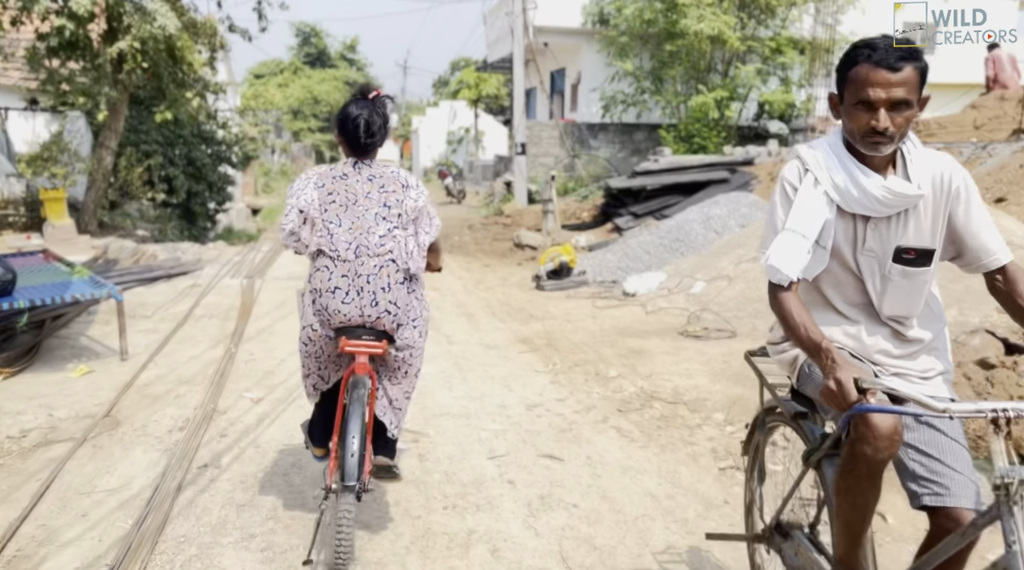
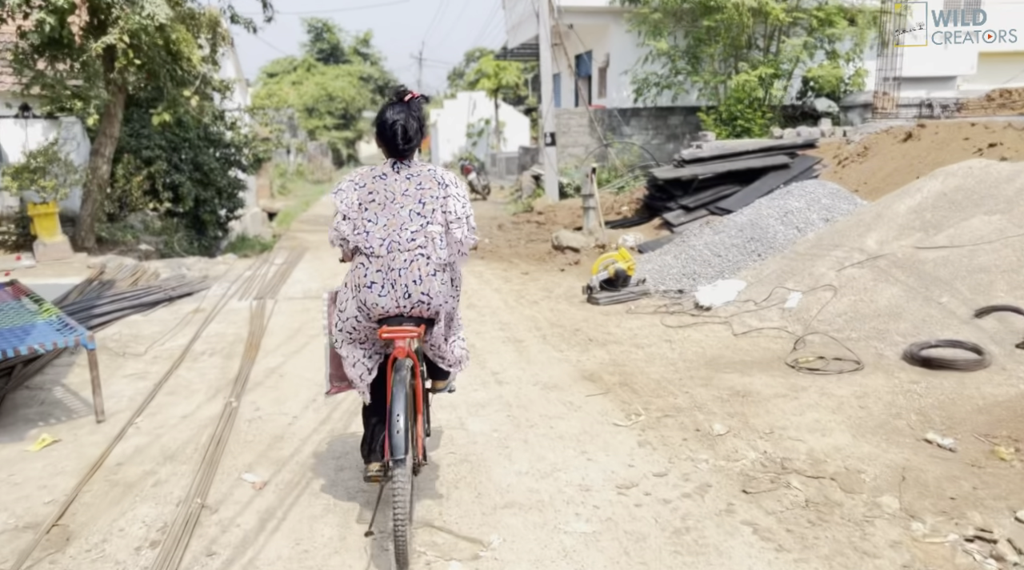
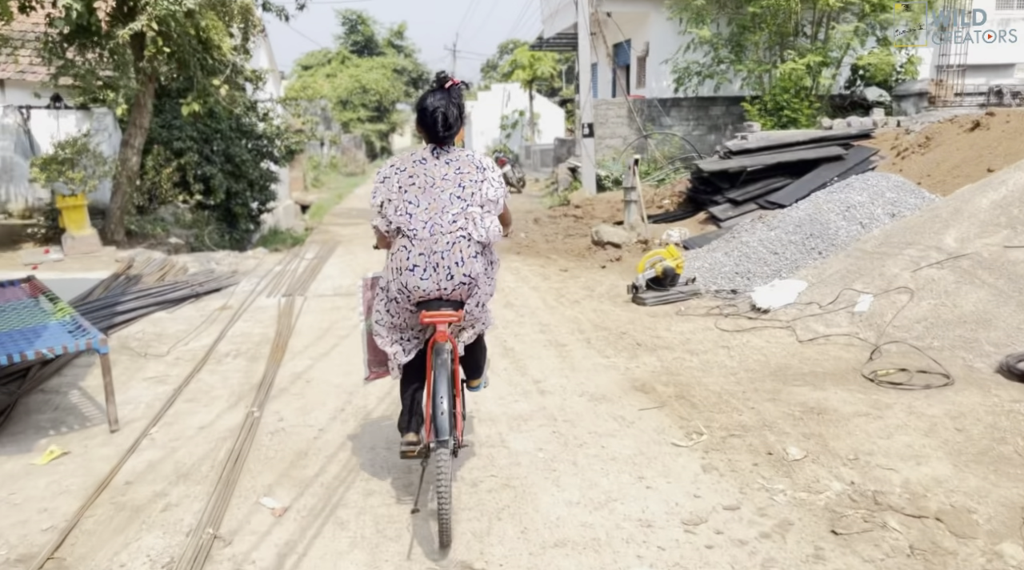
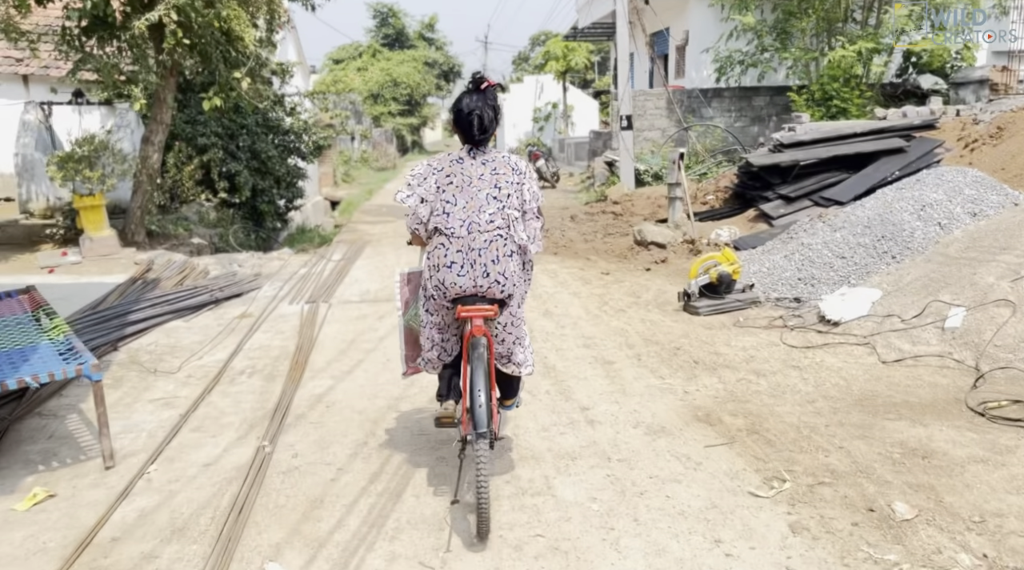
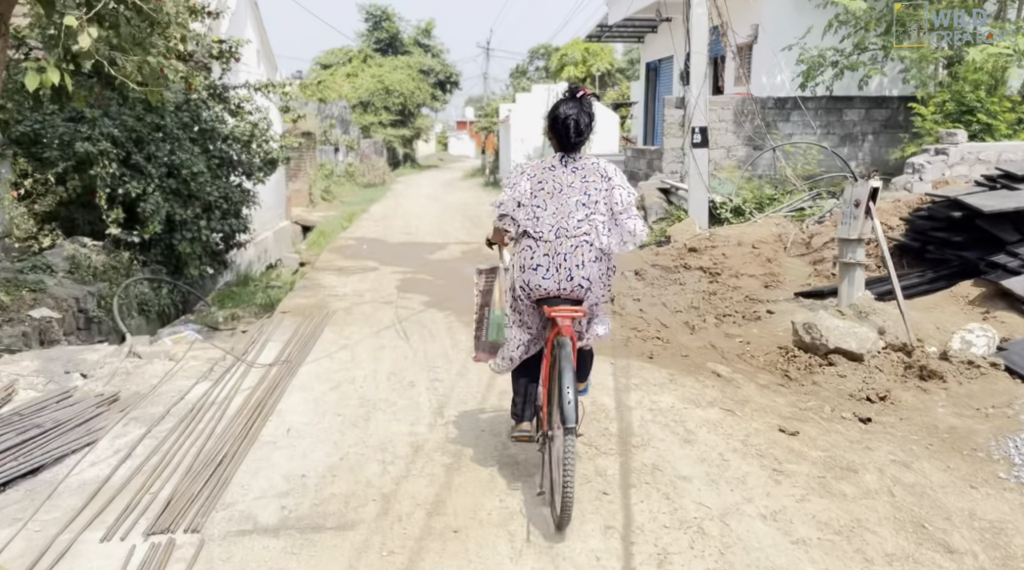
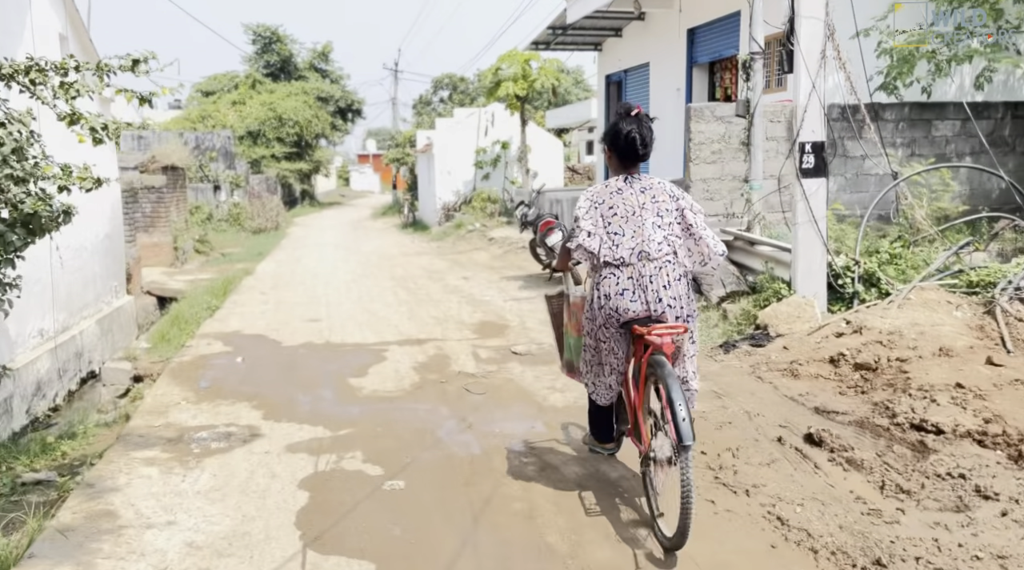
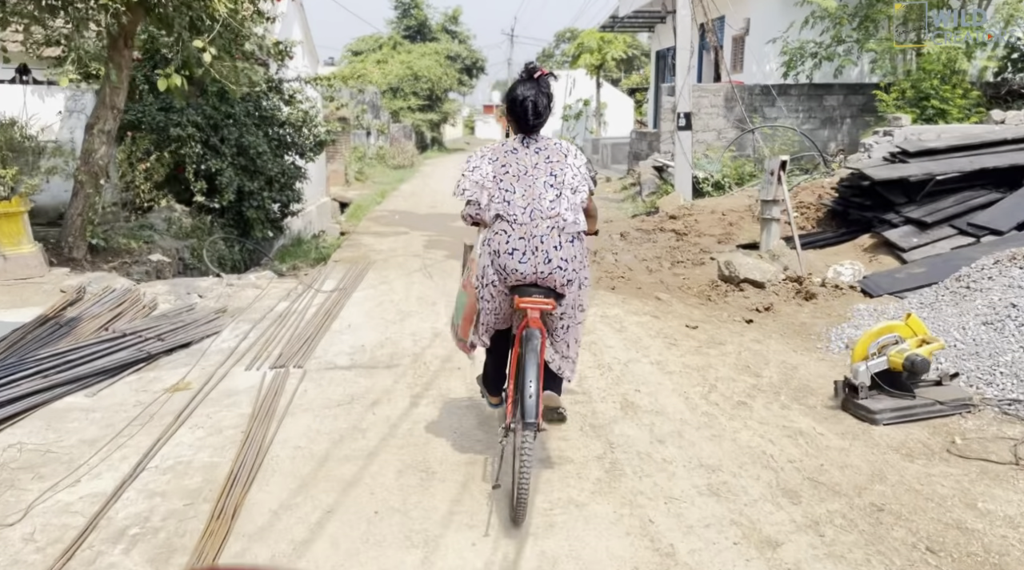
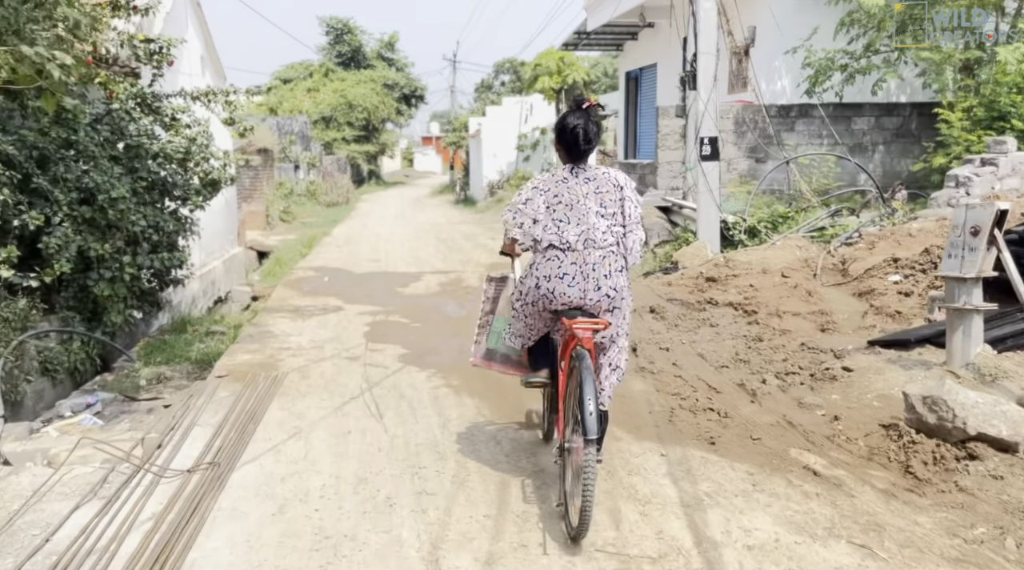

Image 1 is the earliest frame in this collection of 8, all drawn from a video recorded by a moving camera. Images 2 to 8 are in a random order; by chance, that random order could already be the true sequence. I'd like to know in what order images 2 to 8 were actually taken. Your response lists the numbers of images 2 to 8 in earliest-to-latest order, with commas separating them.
2, 3, 4, 7, 5, 8, 6
